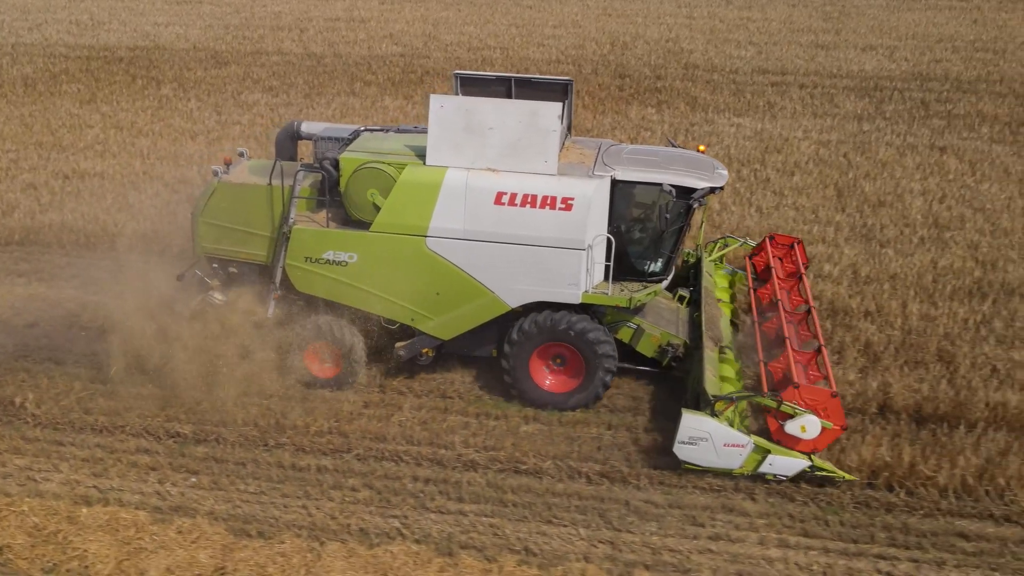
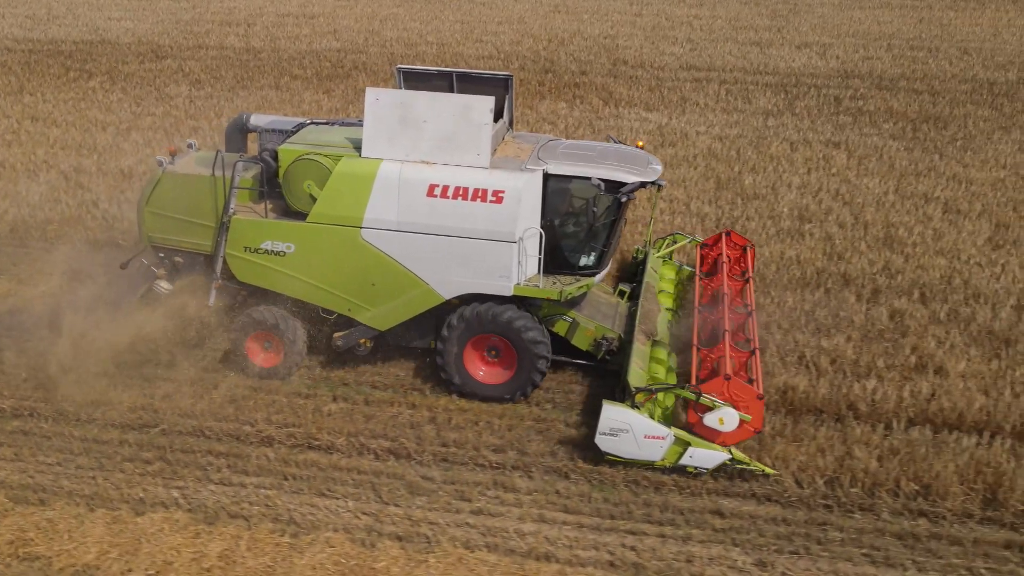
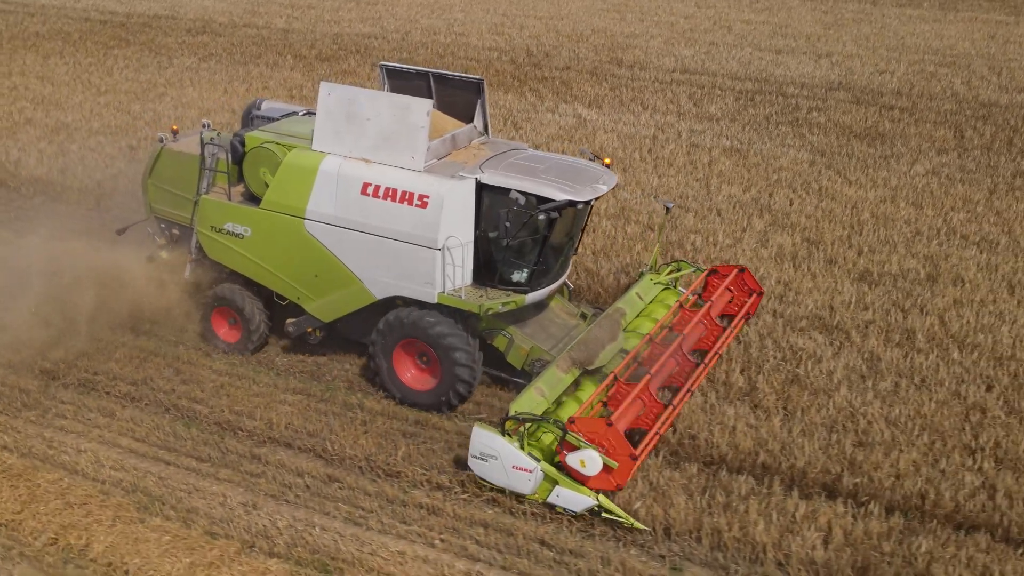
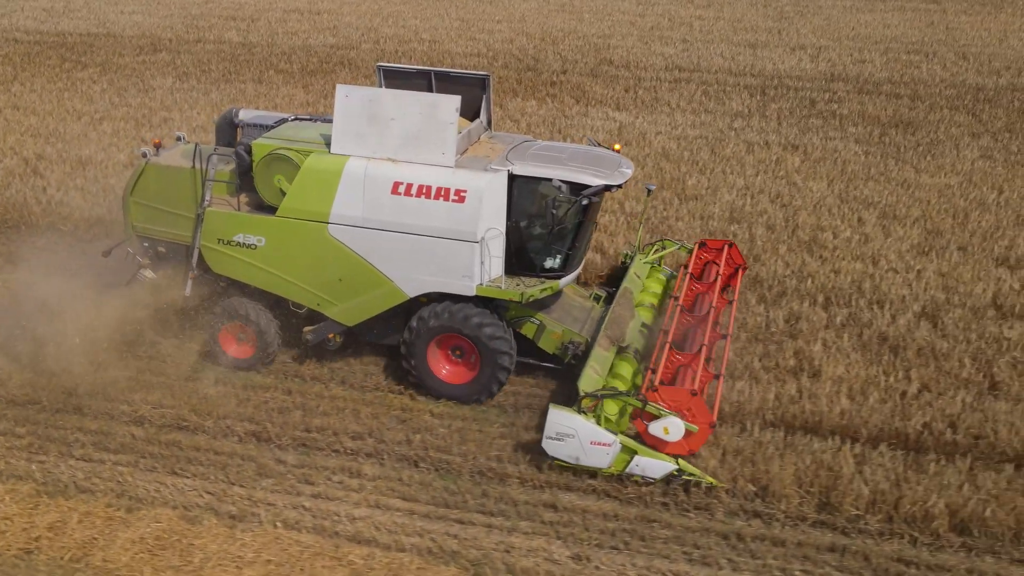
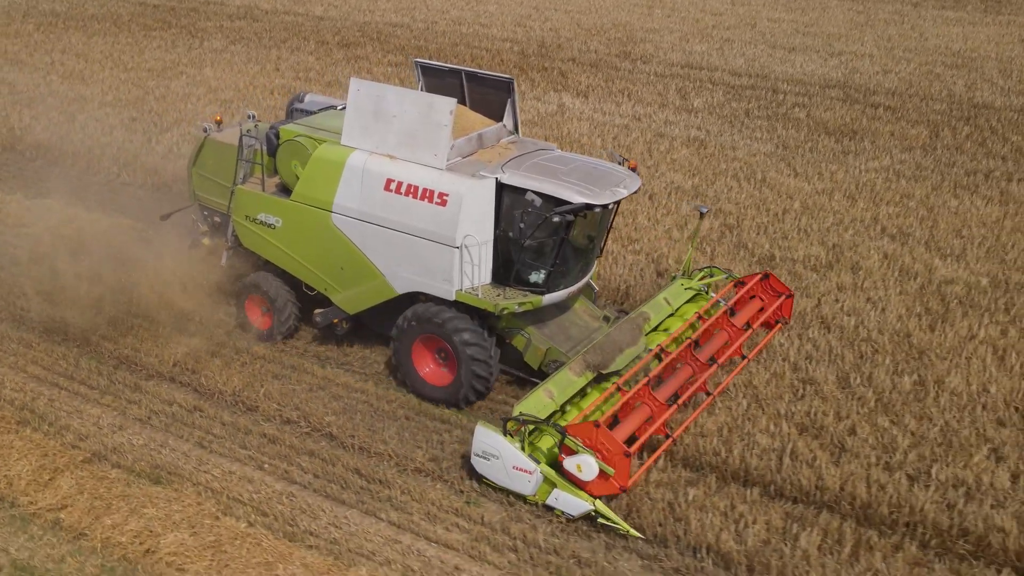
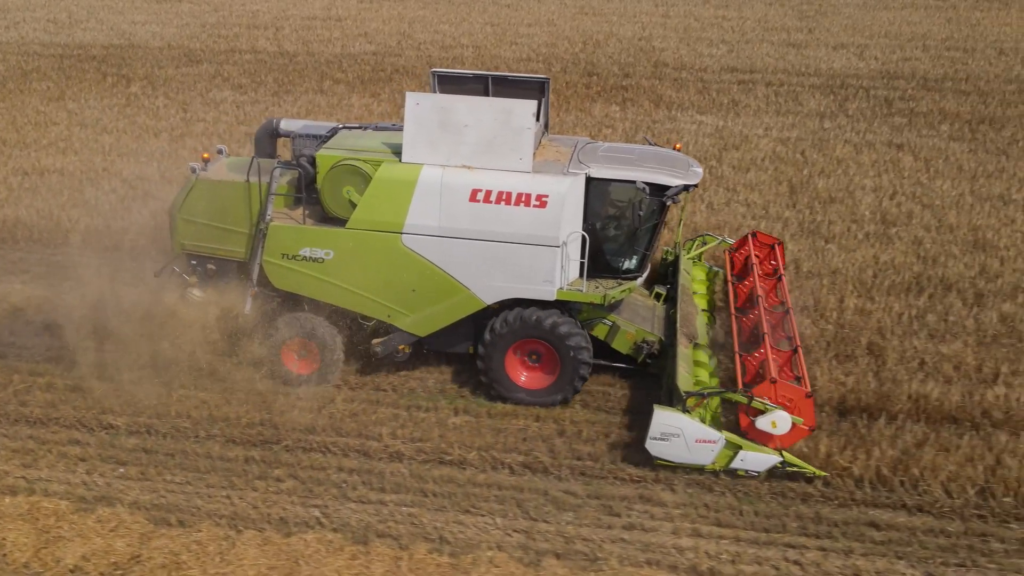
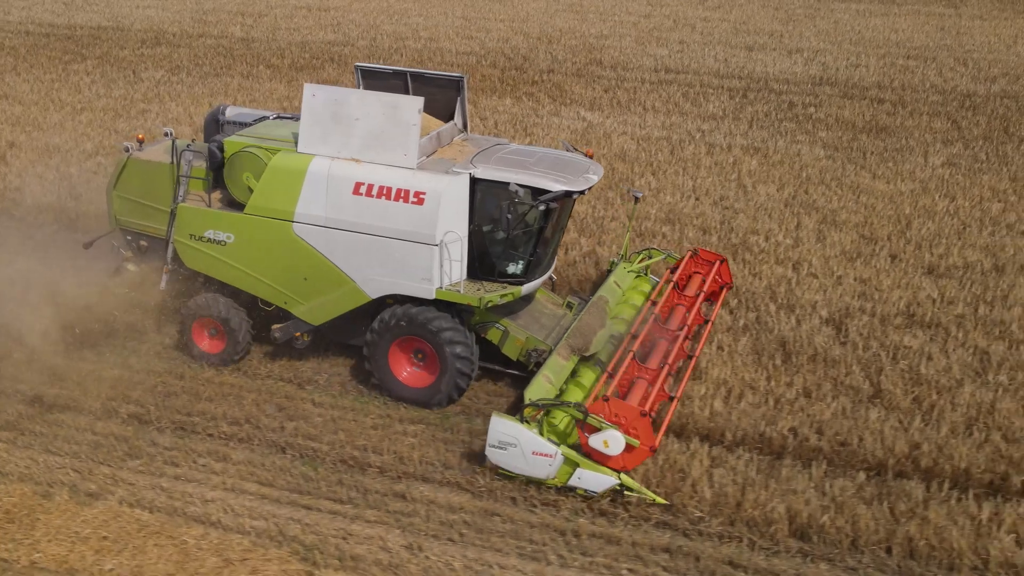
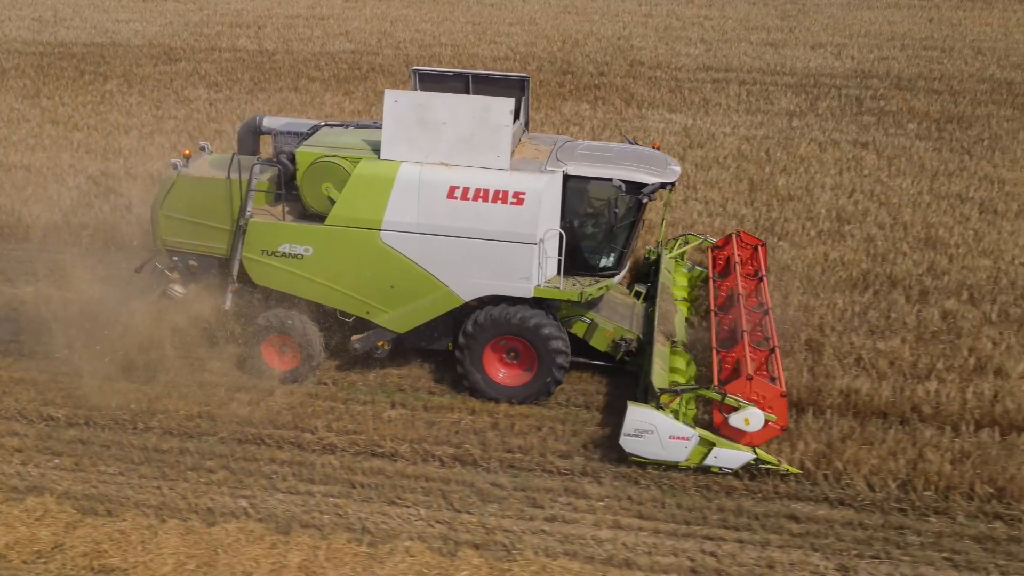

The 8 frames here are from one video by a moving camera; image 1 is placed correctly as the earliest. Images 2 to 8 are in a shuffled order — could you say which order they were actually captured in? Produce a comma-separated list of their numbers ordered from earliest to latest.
6, 8, 2, 4, 7, 3, 5
